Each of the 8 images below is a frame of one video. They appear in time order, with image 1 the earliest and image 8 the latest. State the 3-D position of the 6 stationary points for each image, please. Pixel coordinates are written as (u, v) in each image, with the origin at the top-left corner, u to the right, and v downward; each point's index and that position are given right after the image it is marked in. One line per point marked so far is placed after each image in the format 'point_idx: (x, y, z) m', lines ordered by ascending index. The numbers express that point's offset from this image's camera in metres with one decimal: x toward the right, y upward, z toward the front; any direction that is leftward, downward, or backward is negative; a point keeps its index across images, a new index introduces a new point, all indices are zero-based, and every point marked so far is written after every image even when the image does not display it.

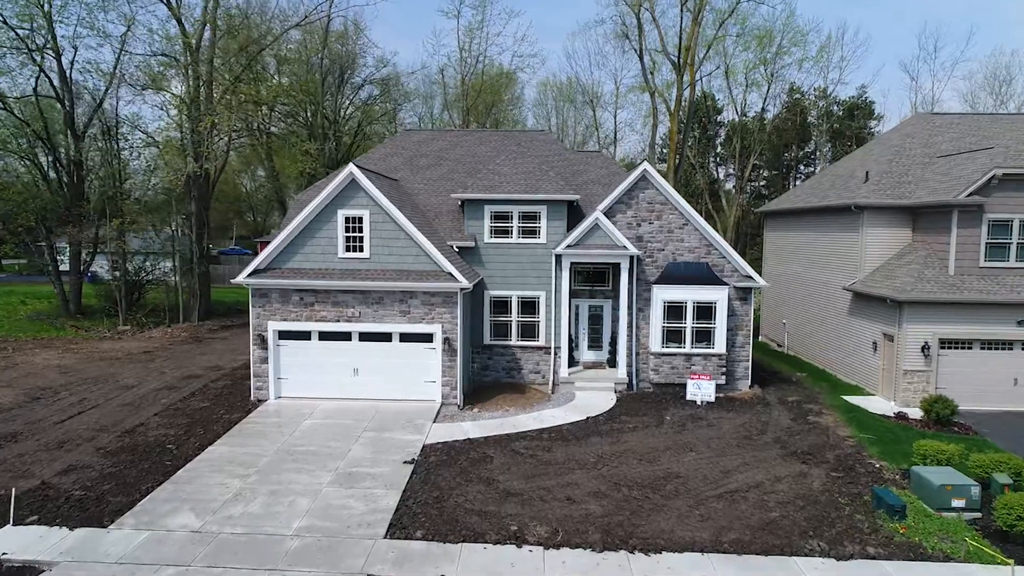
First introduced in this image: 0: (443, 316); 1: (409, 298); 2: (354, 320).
0: (-1.1, -0.4, +15.9) m
1: (-1.6, -0.2, +15.9) m
2: (-2.5, -0.5, +16.0) m
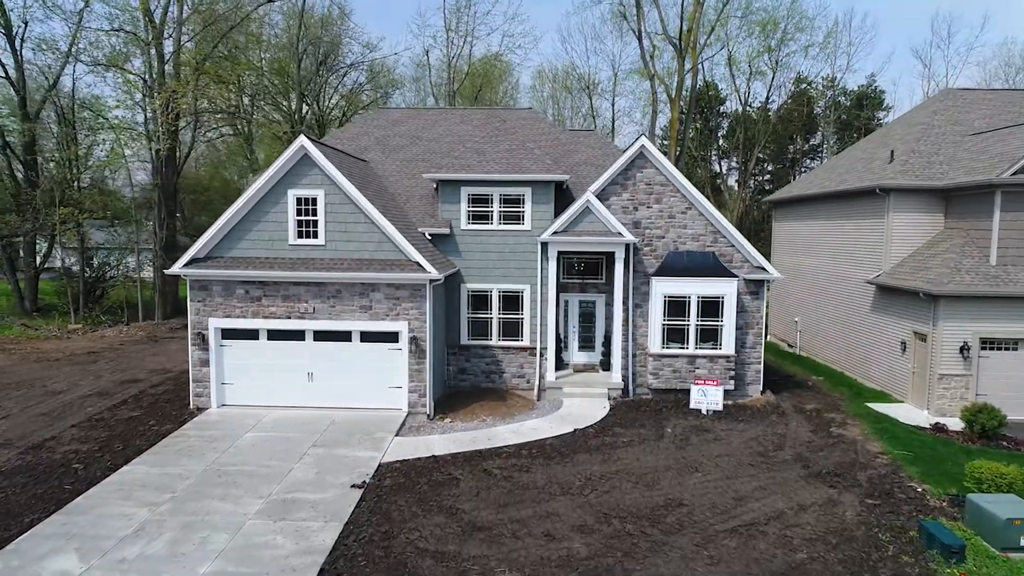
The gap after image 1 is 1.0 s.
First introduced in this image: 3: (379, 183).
0: (-1.4, -0.3, +13.8) m
1: (-1.9, 0.0, +13.8) m
2: (-2.8, -0.4, +13.9) m
3: (-2.1, +1.7, +16.5) m
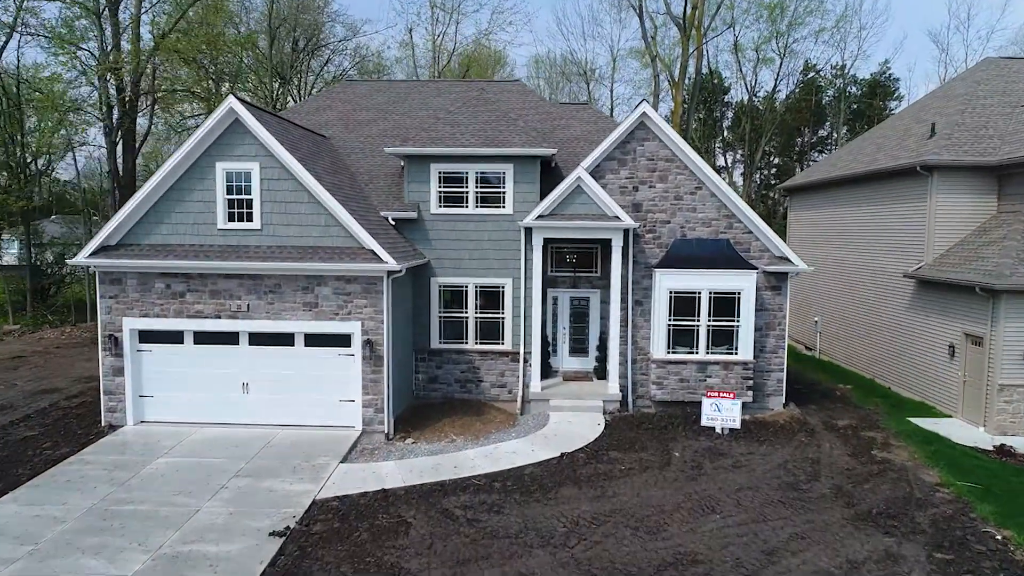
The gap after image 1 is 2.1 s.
0: (-1.7, -0.2, +11.4) m
1: (-2.2, 0.0, +11.4) m
2: (-3.0, -0.3, +11.6) m
3: (-2.4, +1.8, +14.2) m
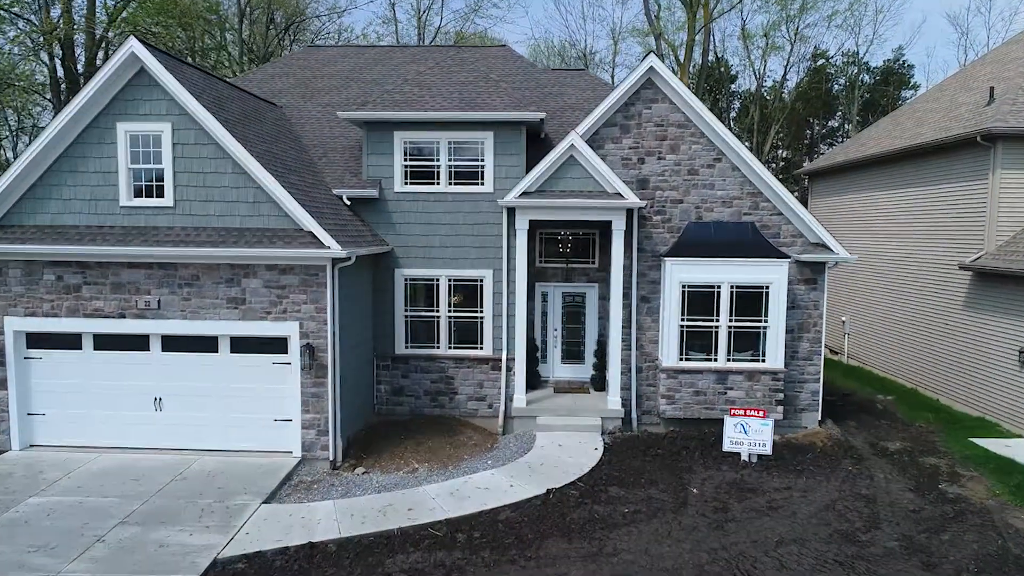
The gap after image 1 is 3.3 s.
0: (-1.9, -0.2, +9.2) m
1: (-2.4, +0.1, +9.2) m
2: (-3.3, -0.2, +9.3) m
3: (-2.6, +1.8, +11.9) m
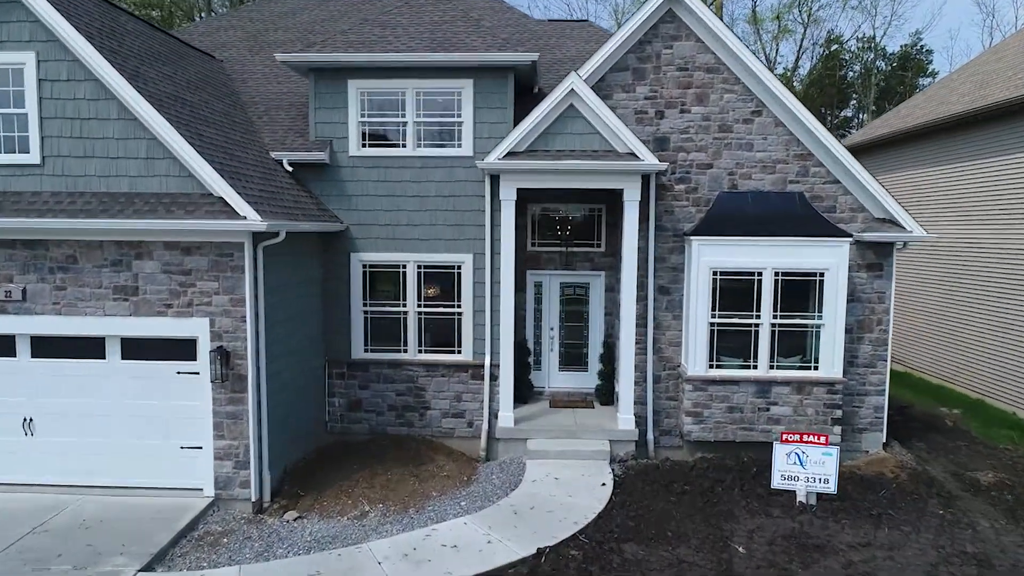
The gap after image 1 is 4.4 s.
0: (-2.0, -0.1, +6.9) m
1: (-2.5, +0.2, +6.9) m
2: (-3.4, -0.1, +7.0) m
3: (-2.8, +1.9, +9.6) m
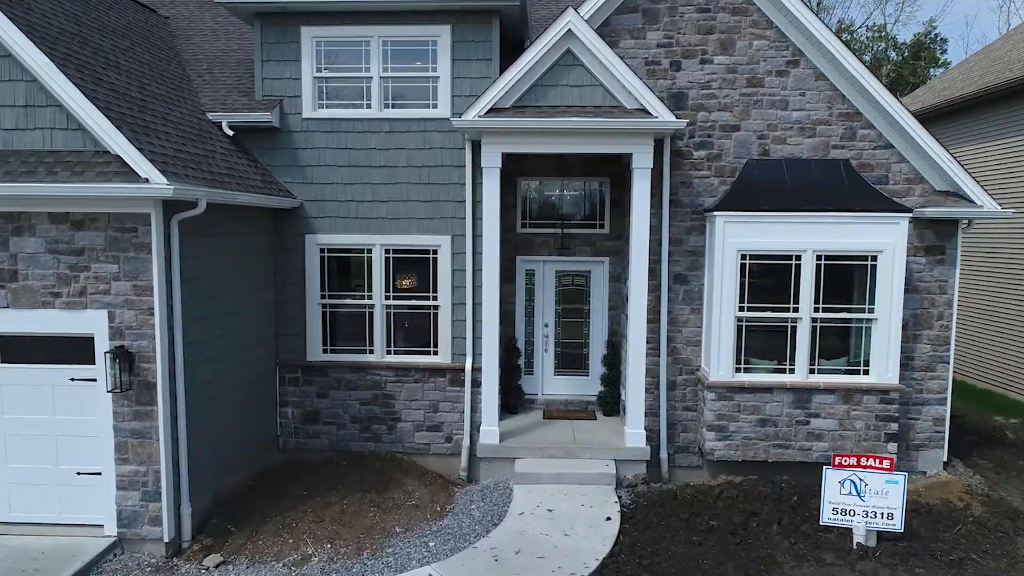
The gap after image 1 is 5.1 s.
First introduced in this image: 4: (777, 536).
0: (-2.1, 0.0, +5.4) m
1: (-2.6, +0.3, +5.4) m
2: (-3.5, -0.1, +5.6) m
3: (-2.9, +2.0, +8.2) m
4: (+1.5, -1.4, +5.7) m
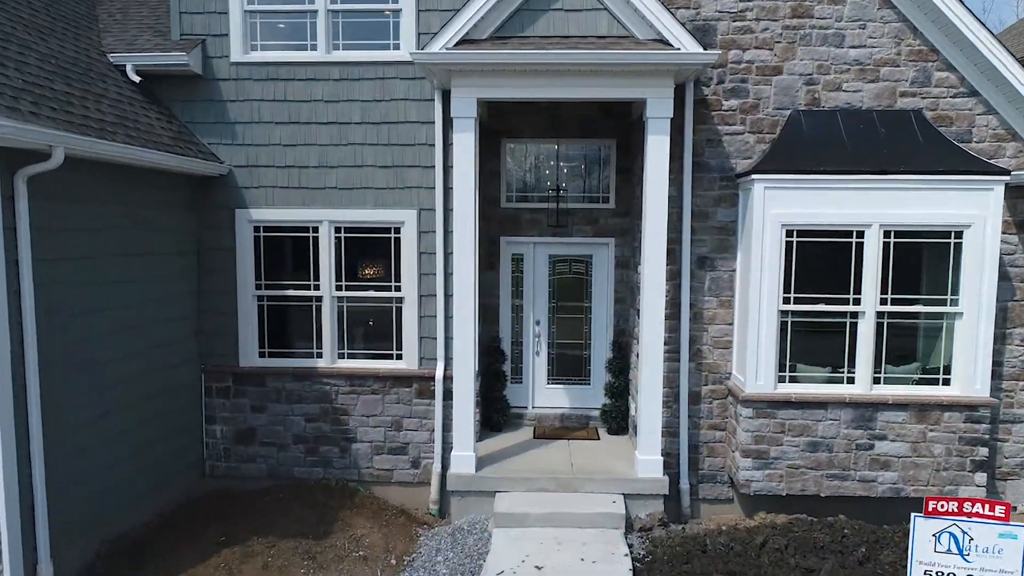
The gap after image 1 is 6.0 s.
0: (-2.2, +0.1, +3.9) m
1: (-2.7, +0.4, +3.9) m
2: (-3.6, 0.0, +4.1) m
3: (-3.0, +2.1, +6.7) m
4: (+1.4, -1.3, +4.2) m
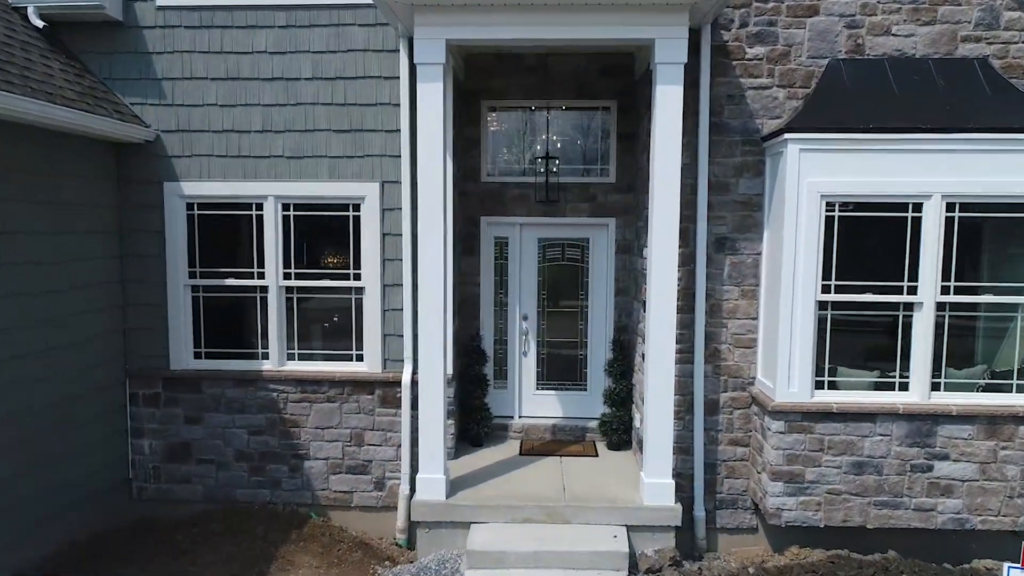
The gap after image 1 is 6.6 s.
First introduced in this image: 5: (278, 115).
0: (-2.3, +0.2, +3.0) m
1: (-2.8, +0.4, +2.9) m
2: (-3.7, +0.1, +3.1) m
3: (-3.1, +2.2, +5.7) m
4: (+1.3, -1.2, +3.2) m
5: (-1.2, +0.8, +5.1) m
